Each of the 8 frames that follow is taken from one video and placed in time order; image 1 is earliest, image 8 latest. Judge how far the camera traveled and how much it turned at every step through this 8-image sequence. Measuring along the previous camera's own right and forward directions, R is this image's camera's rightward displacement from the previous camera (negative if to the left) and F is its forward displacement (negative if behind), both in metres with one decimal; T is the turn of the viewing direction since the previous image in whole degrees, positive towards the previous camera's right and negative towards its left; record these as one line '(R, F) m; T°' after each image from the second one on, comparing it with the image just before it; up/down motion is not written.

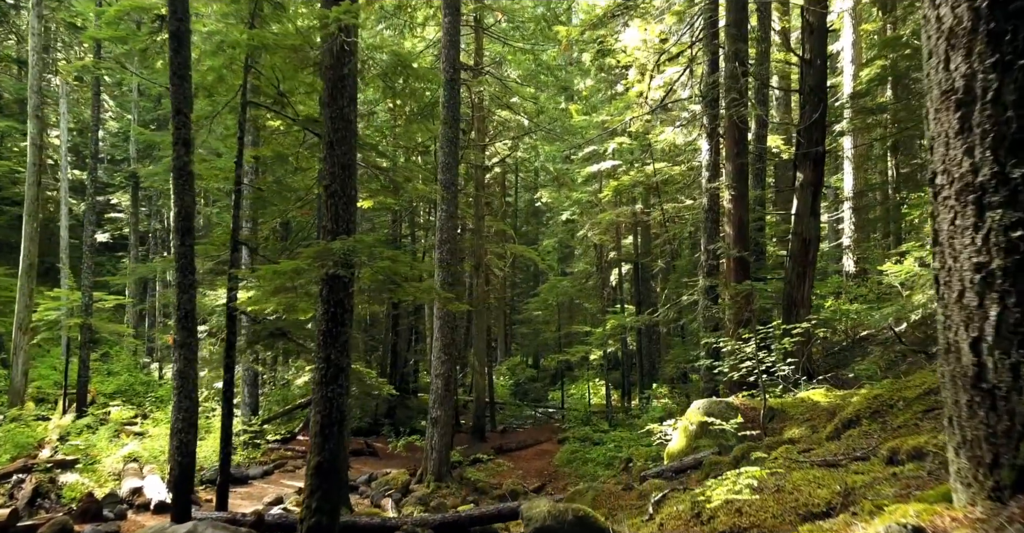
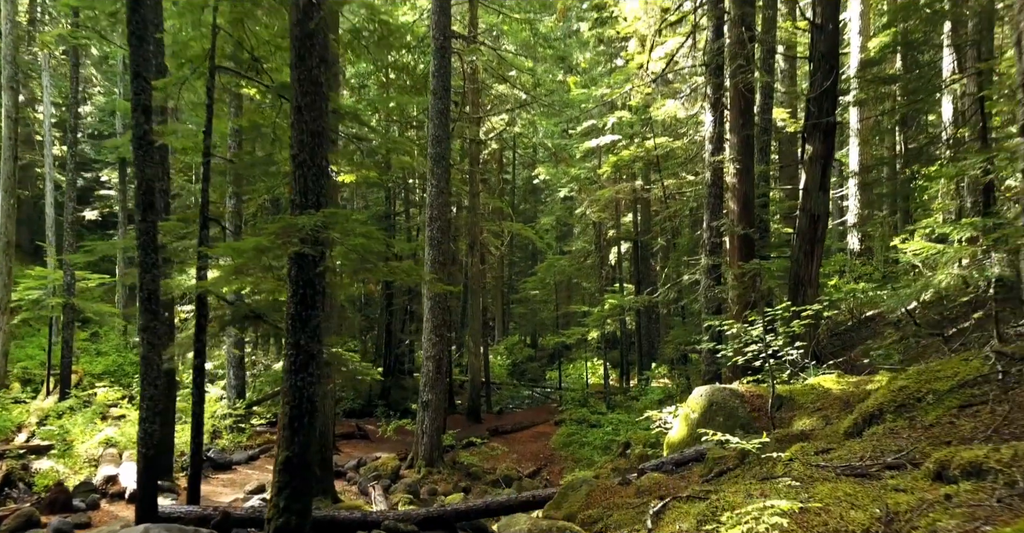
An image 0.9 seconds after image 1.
(+0.1, +0.7) m; 0°
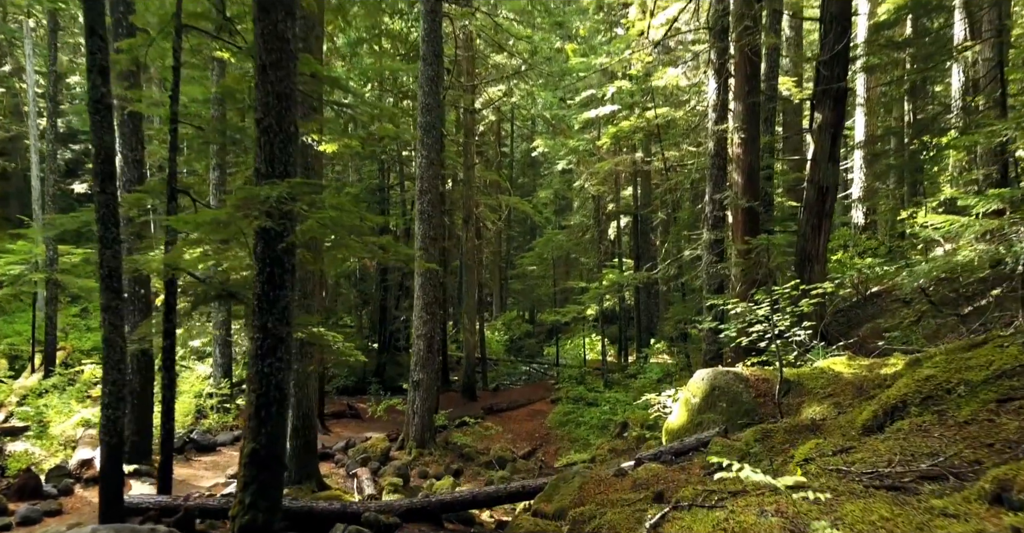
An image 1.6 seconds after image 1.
(+0.1, +0.7) m; 0°
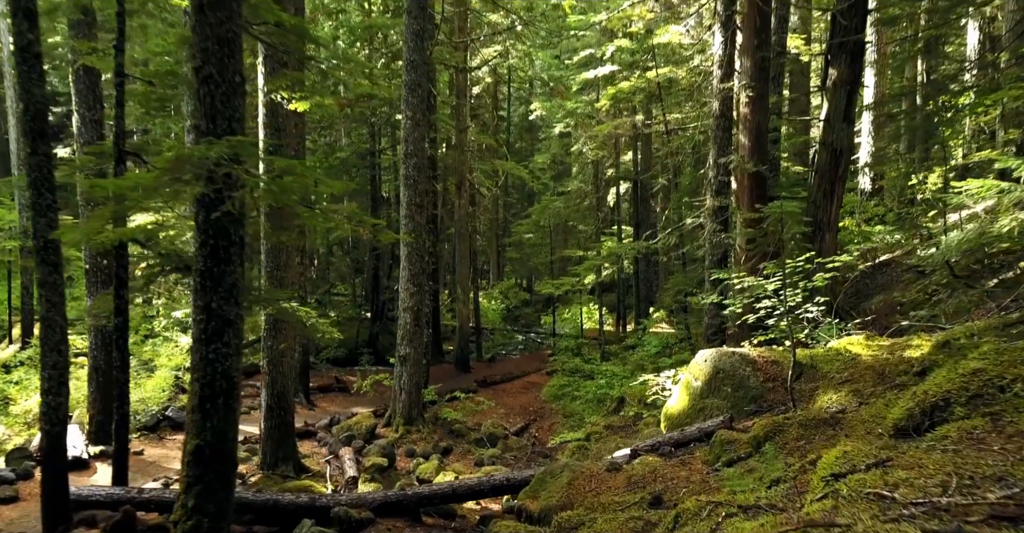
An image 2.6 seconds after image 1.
(+0.2, +0.9) m; 0°
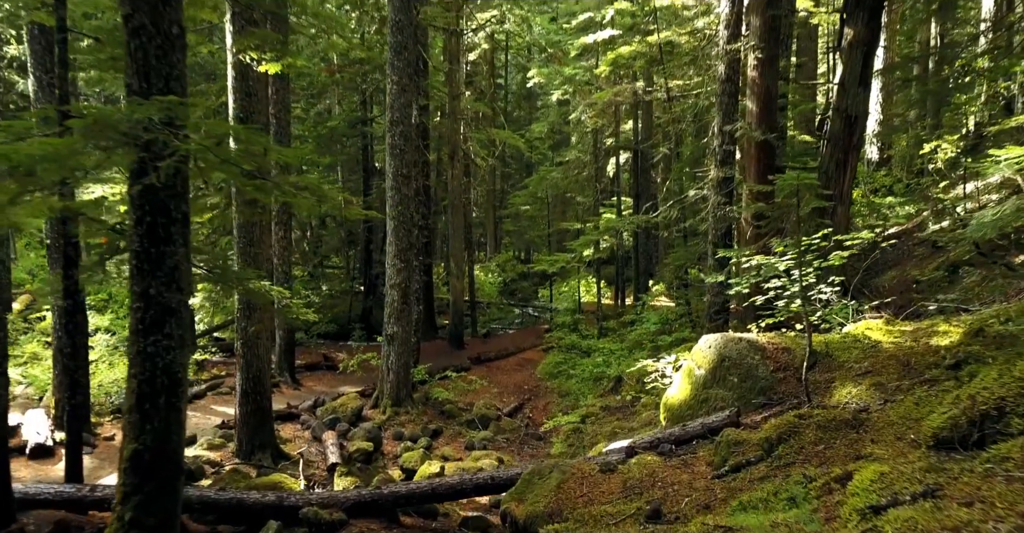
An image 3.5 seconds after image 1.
(+0.1, +0.8) m; 0°
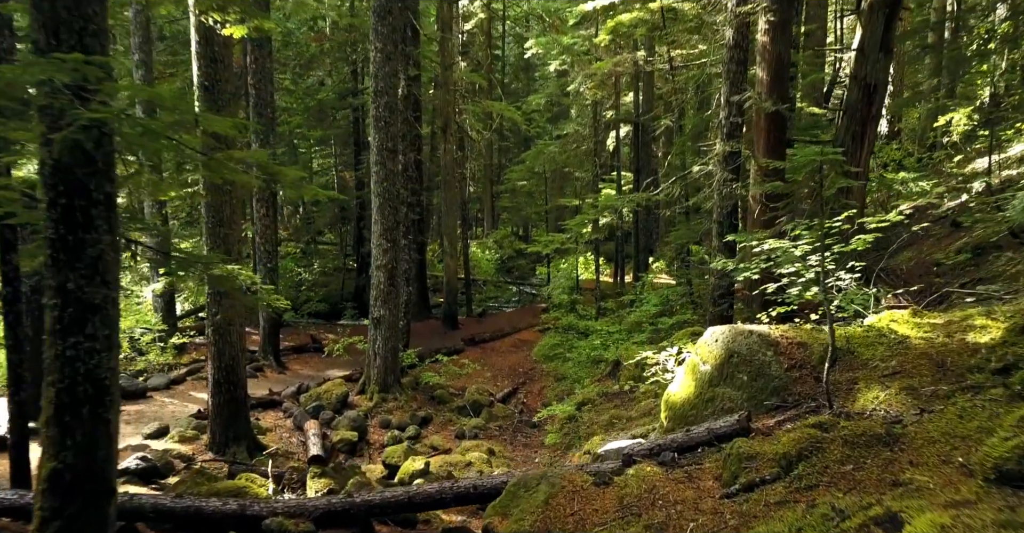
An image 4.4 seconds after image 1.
(+0.1, +0.8) m; 0°
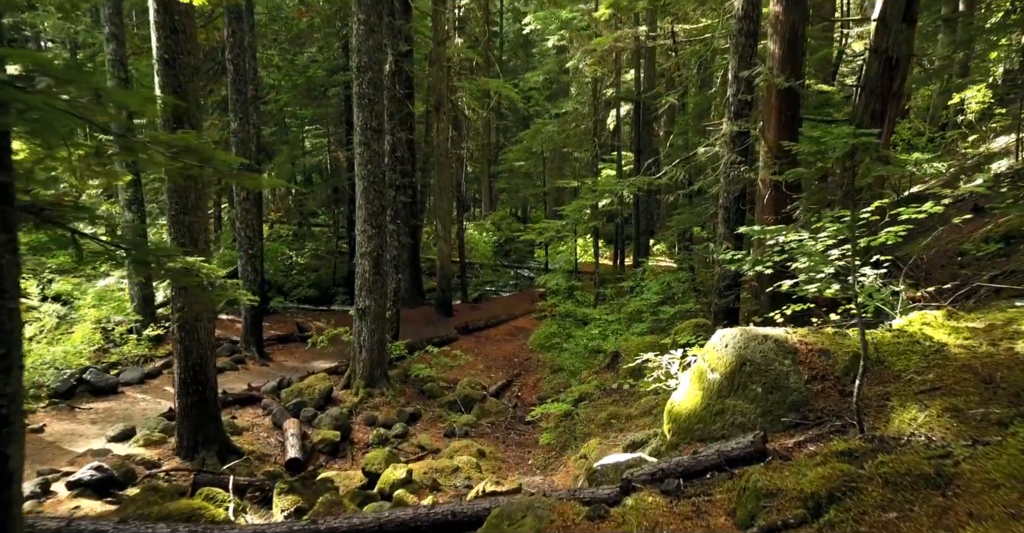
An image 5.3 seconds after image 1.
(+0.1, +0.8) m; 0°
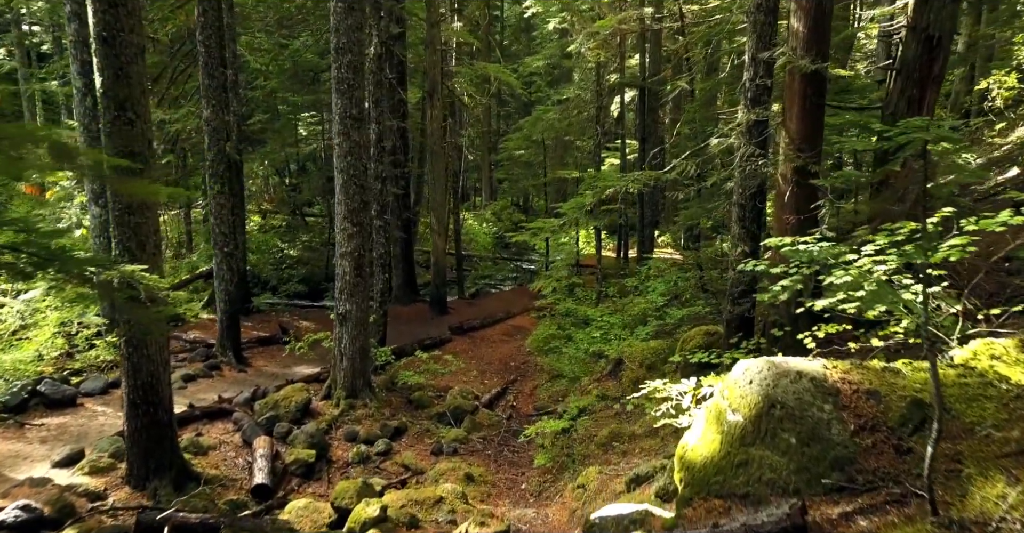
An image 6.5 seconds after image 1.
(+0.2, +1.1) m; 0°
